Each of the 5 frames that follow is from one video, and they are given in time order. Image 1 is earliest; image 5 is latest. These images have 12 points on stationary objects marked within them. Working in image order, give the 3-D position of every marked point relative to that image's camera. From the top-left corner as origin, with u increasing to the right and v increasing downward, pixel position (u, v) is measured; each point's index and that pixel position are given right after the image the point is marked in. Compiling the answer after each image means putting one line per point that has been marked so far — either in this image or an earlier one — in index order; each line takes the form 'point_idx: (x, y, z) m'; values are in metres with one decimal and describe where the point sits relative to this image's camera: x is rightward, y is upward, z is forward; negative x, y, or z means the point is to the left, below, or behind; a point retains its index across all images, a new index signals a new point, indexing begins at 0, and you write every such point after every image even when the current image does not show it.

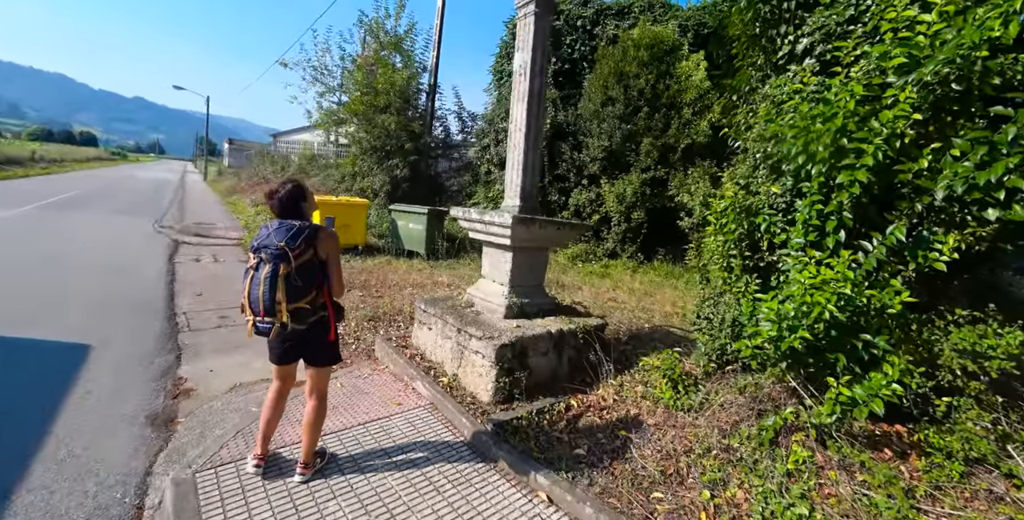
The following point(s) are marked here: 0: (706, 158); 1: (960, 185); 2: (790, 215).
0: (+3.6, +1.8, +8.3) m
1: (+2.6, +0.5, +2.8) m
2: (+1.9, +0.4, +3.5) m
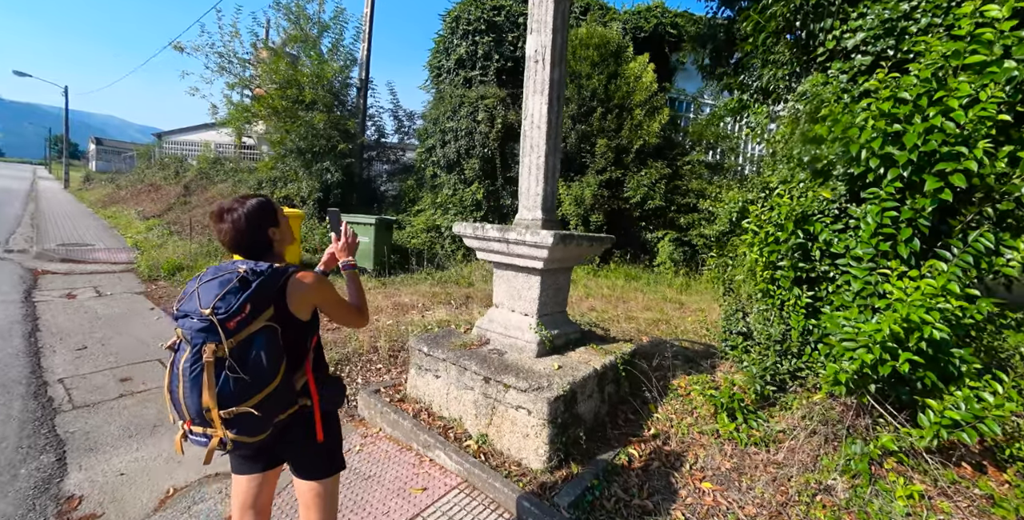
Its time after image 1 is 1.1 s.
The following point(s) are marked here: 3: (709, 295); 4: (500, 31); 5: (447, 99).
0: (+2.8, +1.8, +8.3) m
1: (+3.0, +0.4, +2.6) m
2: (+2.2, +0.3, +3.2) m
3: (+3.0, -0.5, +7.1) m
4: (-0.2, +4.4, +8.9) m
5: (-1.2, +3.0, +8.8) m
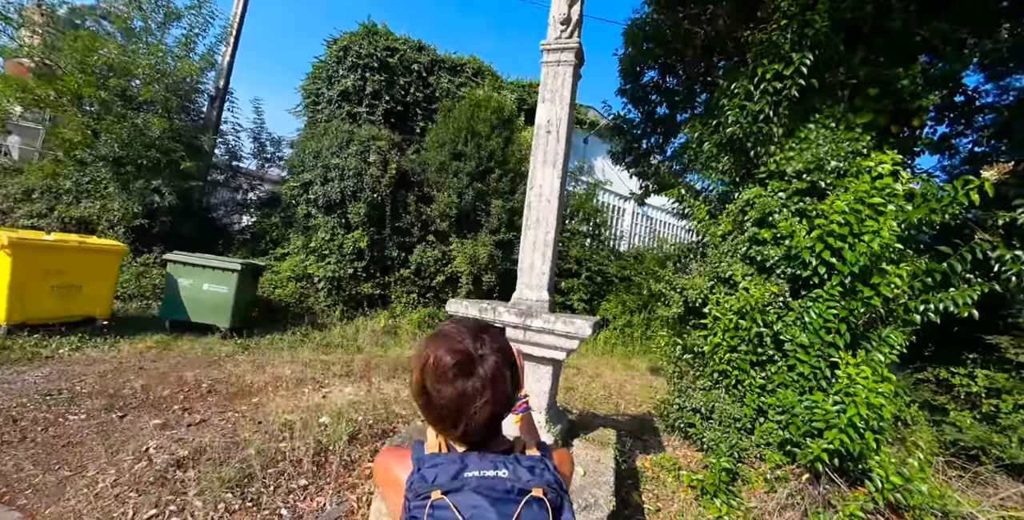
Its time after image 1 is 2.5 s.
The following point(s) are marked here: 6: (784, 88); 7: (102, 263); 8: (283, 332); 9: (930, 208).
0: (+0.7, +0.7, +8.7) m
1: (+3.2, -0.3, +3.6) m
2: (+2.2, -0.4, +3.8) m
3: (+1.4, -1.6, +7.6) m
4: (-2.1, +3.4, +8.3) m
5: (-3.0, +2.1, +7.7) m
6: (+2.2, +1.4, +3.8) m
7: (-5.1, 0.0, +5.8) m
8: (-3.4, -1.1, +6.9) m
9: (+3.2, +0.4, +3.5) m
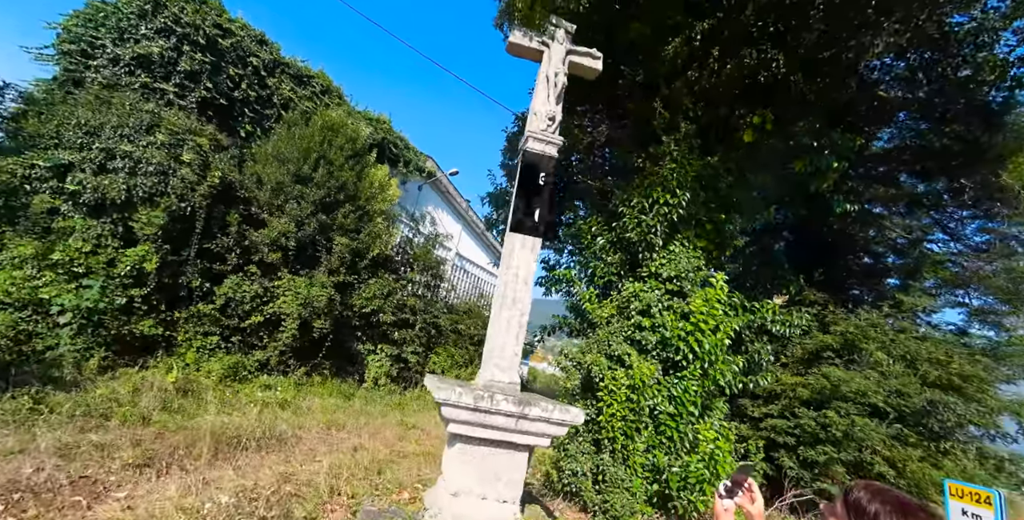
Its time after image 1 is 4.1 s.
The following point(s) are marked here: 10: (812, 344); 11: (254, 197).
0: (-2.3, -0.2, +8.3) m
1: (+2.5, -1.3, +5.1) m
2: (+1.5, -1.3, +4.7) m
3: (-1.3, -2.4, +7.4) m
4: (-4.2, +2.9, +6.7) m
5: (-4.7, +1.9, +5.6) m
6: (+1.6, +0.5, +4.9) m
7: (-5.7, 0.0, +2.7) m
8: (-4.9, -1.3, +4.4) m
9: (+2.5, -0.6, +5.1) m
10: (+3.5, -1.0, +5.5) m
11: (-4.1, +1.0, +7.3) m
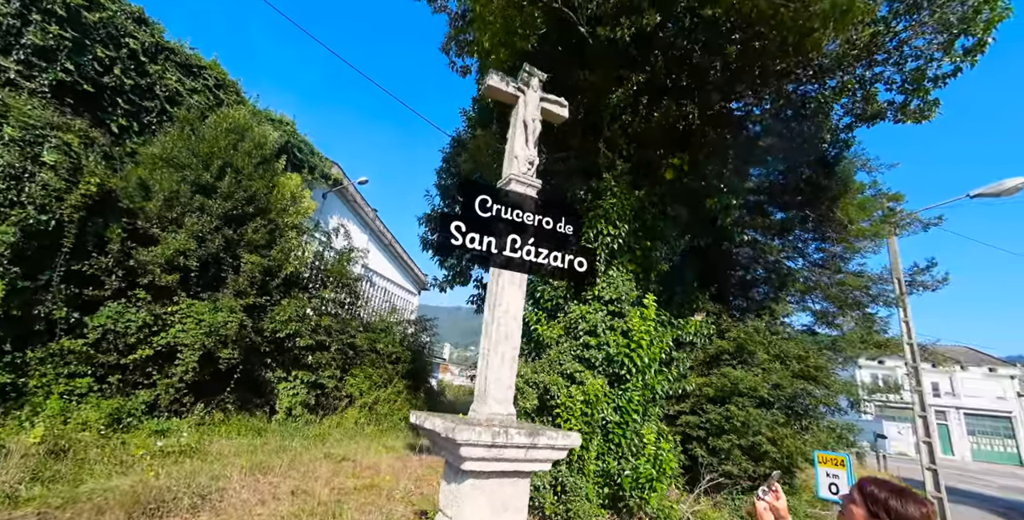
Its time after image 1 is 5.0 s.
0: (-3.5, -0.5, +7.6) m
1: (+1.9, -1.6, +5.9) m
2: (+1.1, -1.6, +5.3) m
3: (-2.4, -2.7, +7.1) m
4: (-5.0, +2.6, +5.6) m
5: (-5.2, +1.5, +4.4) m
6: (+1.1, +0.2, +5.5) m
7: (-5.3, -0.3, +1.3) m
8: (-5.0, -1.6, +3.2) m
9: (+2.0, -0.8, +5.9) m
10: (+2.8, -1.2, +6.5) m
11: (-5.0, +0.7, +6.3) m
